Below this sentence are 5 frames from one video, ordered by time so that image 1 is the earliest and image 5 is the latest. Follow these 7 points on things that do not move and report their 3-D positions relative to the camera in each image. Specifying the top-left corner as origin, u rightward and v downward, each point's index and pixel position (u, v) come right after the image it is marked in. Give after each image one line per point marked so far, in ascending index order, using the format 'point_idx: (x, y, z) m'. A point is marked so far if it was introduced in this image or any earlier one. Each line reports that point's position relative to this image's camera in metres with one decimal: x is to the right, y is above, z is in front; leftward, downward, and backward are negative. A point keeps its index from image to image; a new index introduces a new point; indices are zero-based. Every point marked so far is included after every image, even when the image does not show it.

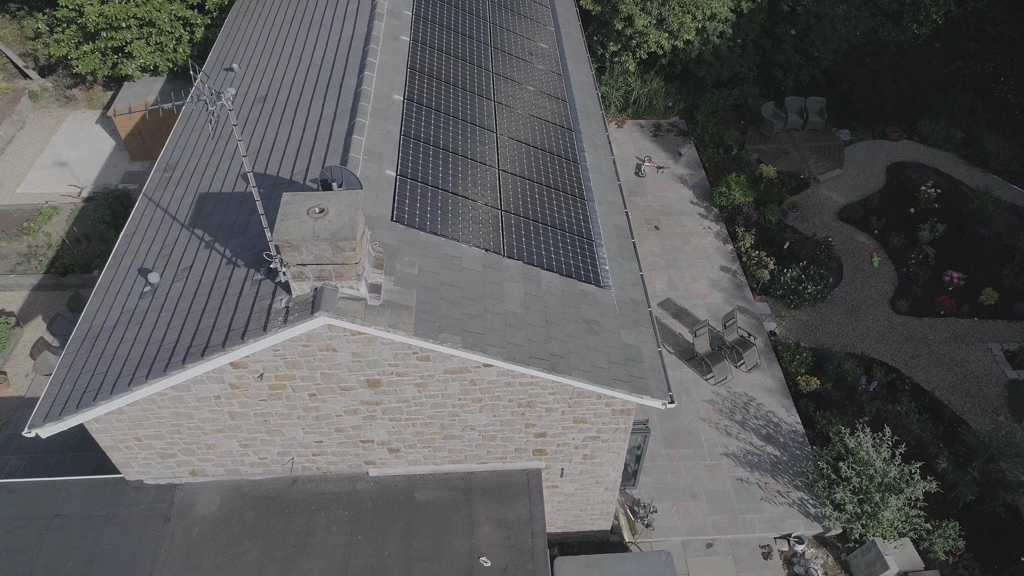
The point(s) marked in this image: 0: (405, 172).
0: (-1.6, +1.8, +12.8) m
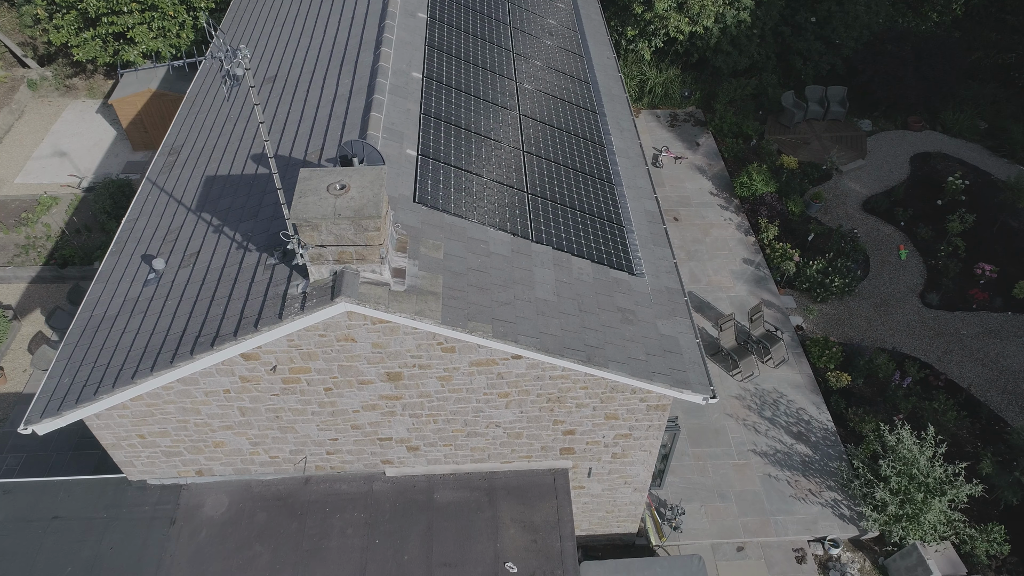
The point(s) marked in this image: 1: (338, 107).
0: (-1.2, +1.9, +12.0) m
1: (-2.6, +2.7, +12.6) m
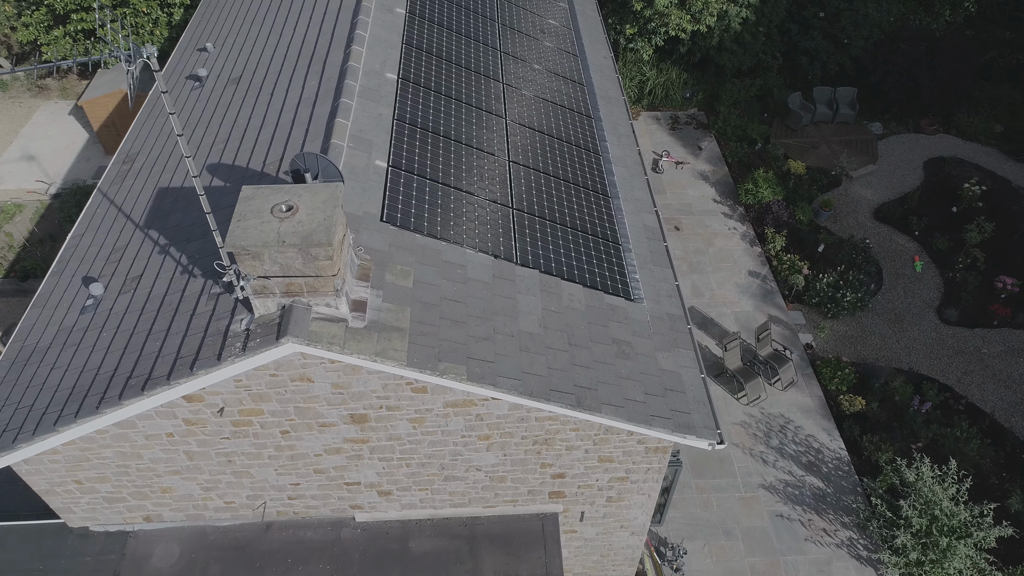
0: (-1.4, +1.6, +10.7) m
1: (-2.8, +2.4, +11.3) m
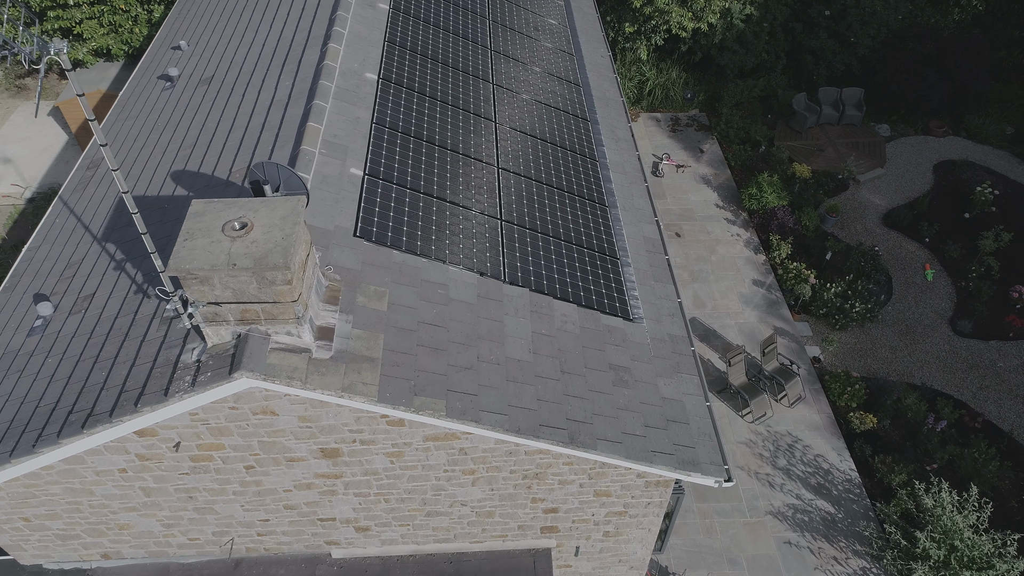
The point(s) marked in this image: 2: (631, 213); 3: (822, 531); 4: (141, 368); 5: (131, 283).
0: (-1.6, +1.4, +9.8) m
1: (-2.9, +2.1, +10.4) m
2: (+1.8, +1.1, +12.4) m
3: (+5.4, -4.2, +14.6) m
4: (-3.4, -0.7, +7.7) m
5: (-4.1, 0.0, +9.1) m
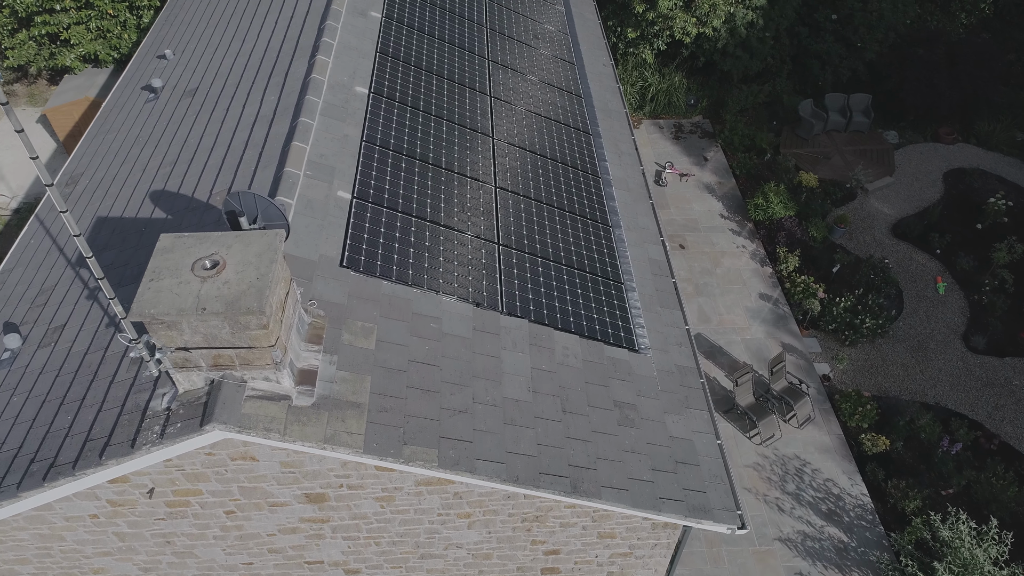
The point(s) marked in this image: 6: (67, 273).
0: (-1.6, +1.0, +9.3) m
1: (-3.0, +1.8, +9.8) m
2: (+1.7, +0.8, +11.8) m
3: (+5.3, -4.5, +14.0) m
4: (-3.4, -1.1, +7.1) m
5: (-4.1, -0.3, +8.5) m
6: (-5.2, +0.2, +9.8) m
